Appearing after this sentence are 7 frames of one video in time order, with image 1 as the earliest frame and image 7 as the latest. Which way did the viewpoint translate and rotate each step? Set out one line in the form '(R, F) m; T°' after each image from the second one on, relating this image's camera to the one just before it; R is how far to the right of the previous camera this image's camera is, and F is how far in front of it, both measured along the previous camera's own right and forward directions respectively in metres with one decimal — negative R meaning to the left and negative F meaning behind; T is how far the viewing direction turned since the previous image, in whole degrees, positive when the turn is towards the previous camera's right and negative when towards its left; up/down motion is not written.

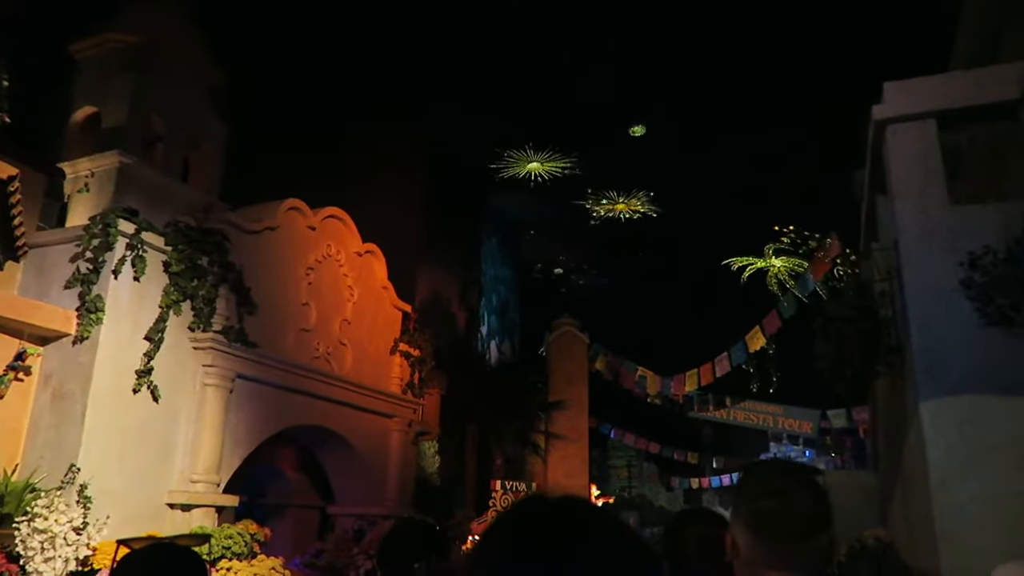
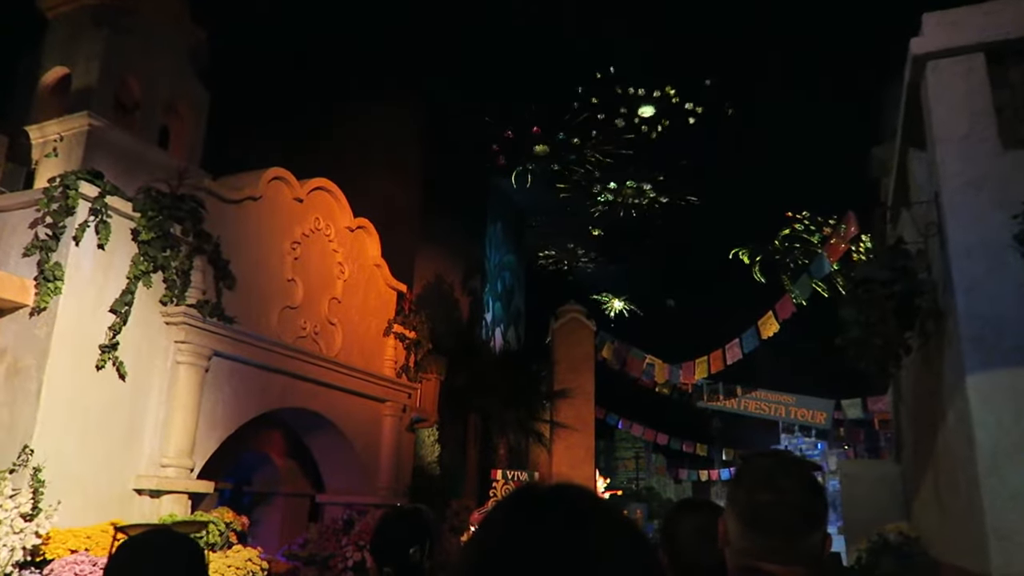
(+0.1, +0.5) m; -1°
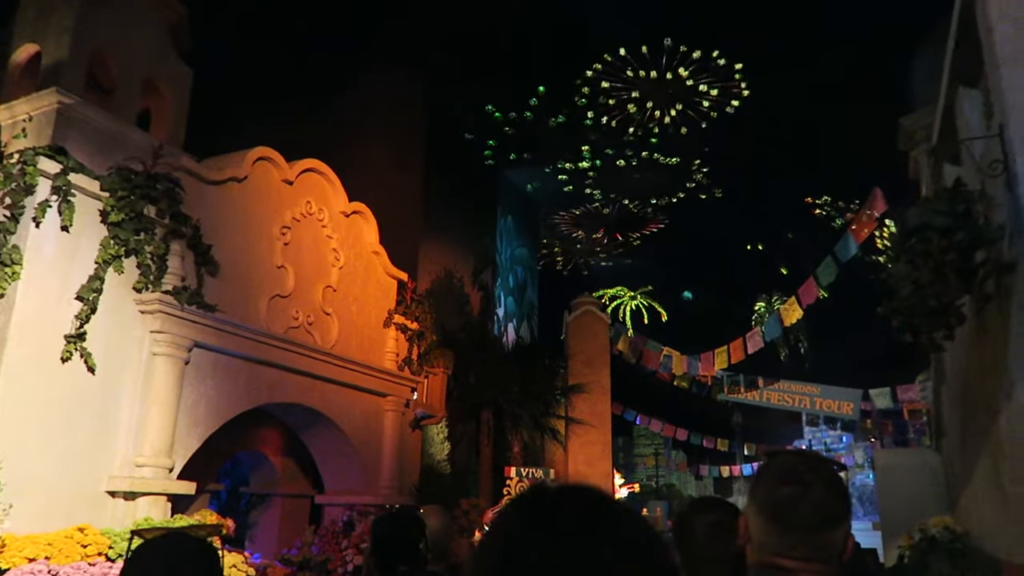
(+0.1, +0.5) m; -1°
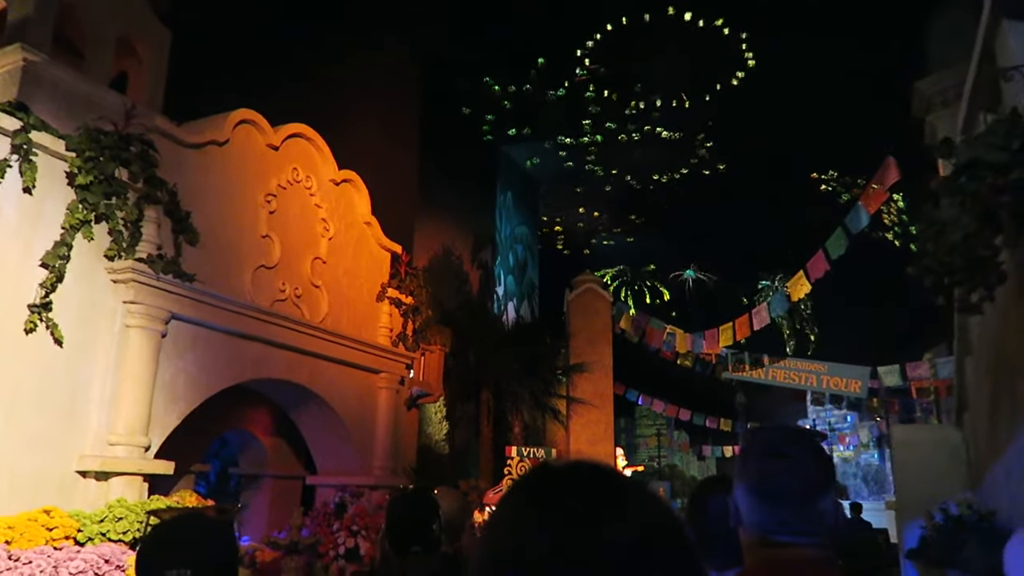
(0.0, +0.4) m; 0°
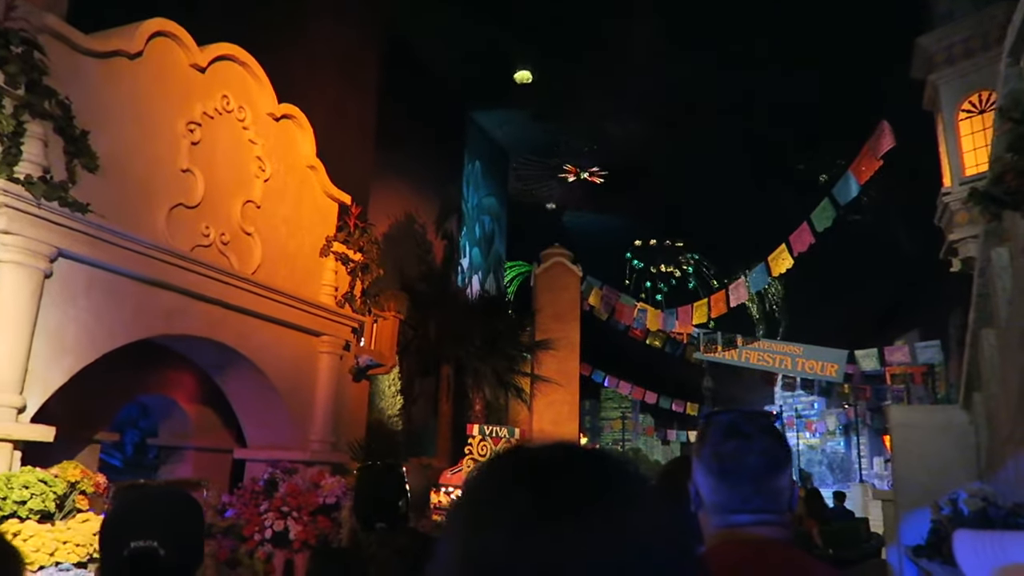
(+0.1, +0.9) m; +2°
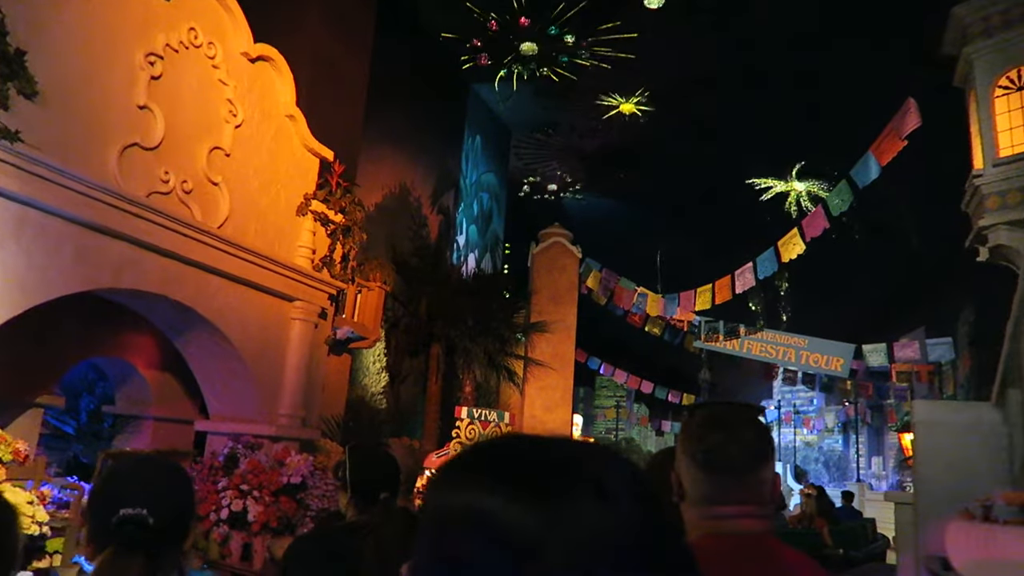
(+0.1, +0.6) m; 0°
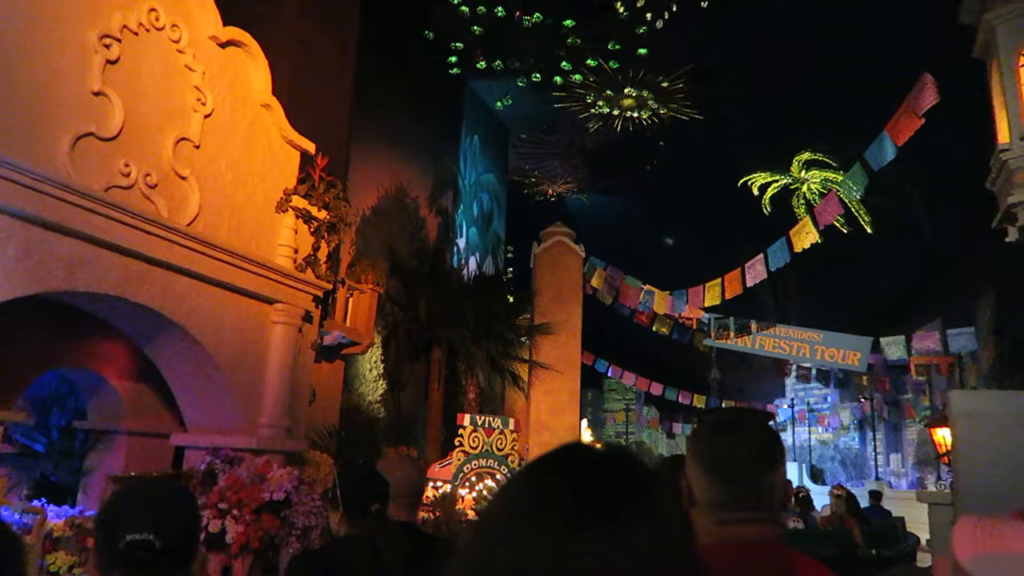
(+0.1, +0.5) m; 0°
